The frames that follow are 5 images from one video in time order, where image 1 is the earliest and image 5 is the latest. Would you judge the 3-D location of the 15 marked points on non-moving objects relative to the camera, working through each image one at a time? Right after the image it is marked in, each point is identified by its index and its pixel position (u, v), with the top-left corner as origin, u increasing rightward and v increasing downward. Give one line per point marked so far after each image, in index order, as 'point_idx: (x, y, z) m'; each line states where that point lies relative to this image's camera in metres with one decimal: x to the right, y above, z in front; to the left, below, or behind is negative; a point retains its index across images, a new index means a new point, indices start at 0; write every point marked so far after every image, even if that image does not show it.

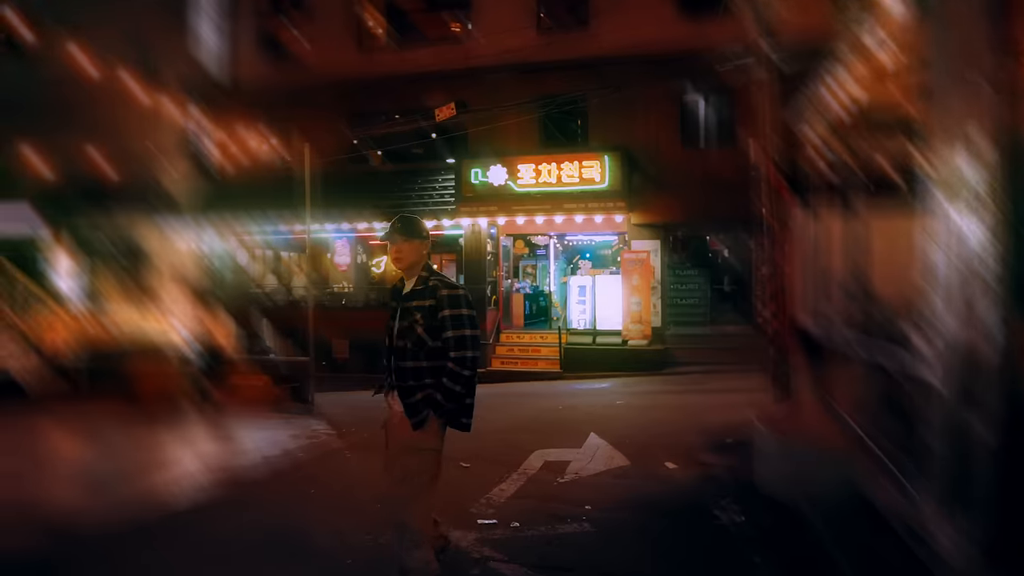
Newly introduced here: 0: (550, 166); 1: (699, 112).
0: (+0.9, +2.7, +16.5) m
1: (+4.2, +4.1, +17.5) m
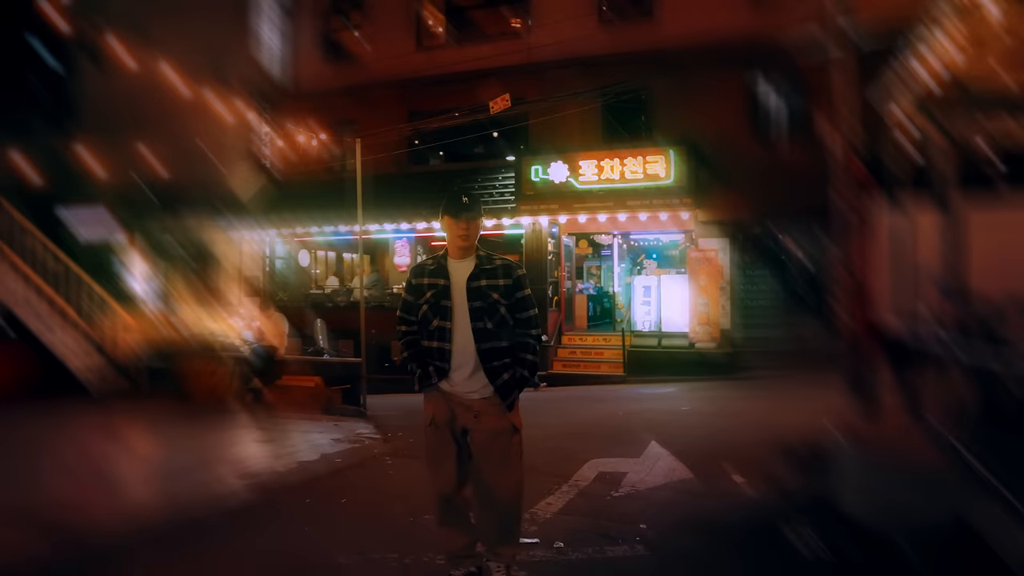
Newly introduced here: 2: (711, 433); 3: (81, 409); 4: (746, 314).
0: (+2.2, +2.7, +15.9) m
1: (+5.6, +4.1, +16.6) m
2: (+2.2, -1.6, +8.3) m
3: (-6.1, -1.7, +10.3) m
4: (+5.1, -0.6, +16.7) m
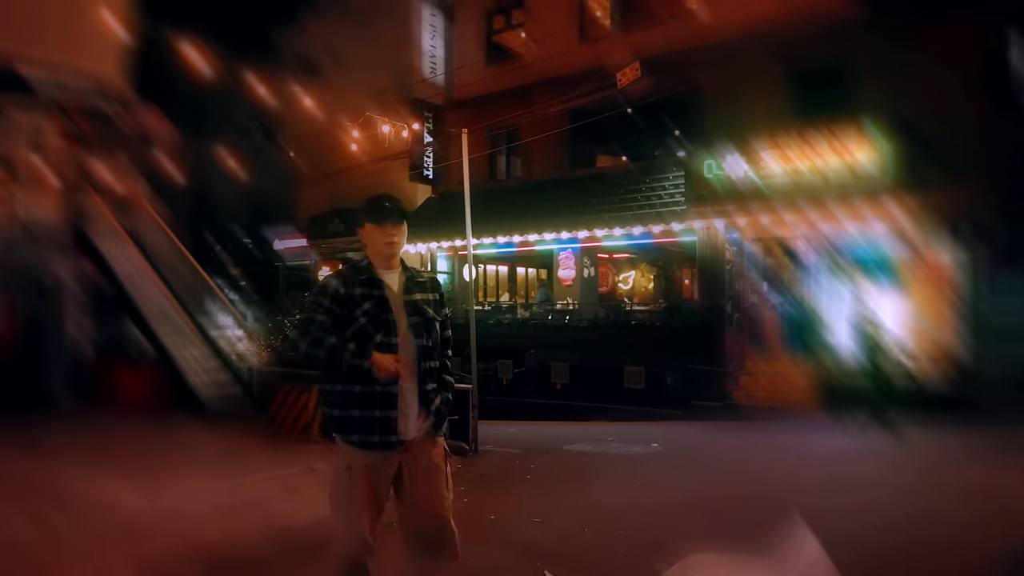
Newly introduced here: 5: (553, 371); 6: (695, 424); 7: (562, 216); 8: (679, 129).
0: (+5.1, +2.4, +13.1) m
1: (+8.6, +3.9, +12.7) m
2: (+3.0, -1.7, +5.7) m
3: (-4.4, -1.9, +10.0) m
4: (+8.2, -0.8, +12.9) m
5: (+0.9, -1.8, +16.0) m
6: (+3.0, -2.3, +12.3) m
7: (+1.1, +1.5, +15.8) m
8: (+3.5, +3.4, +15.9) m
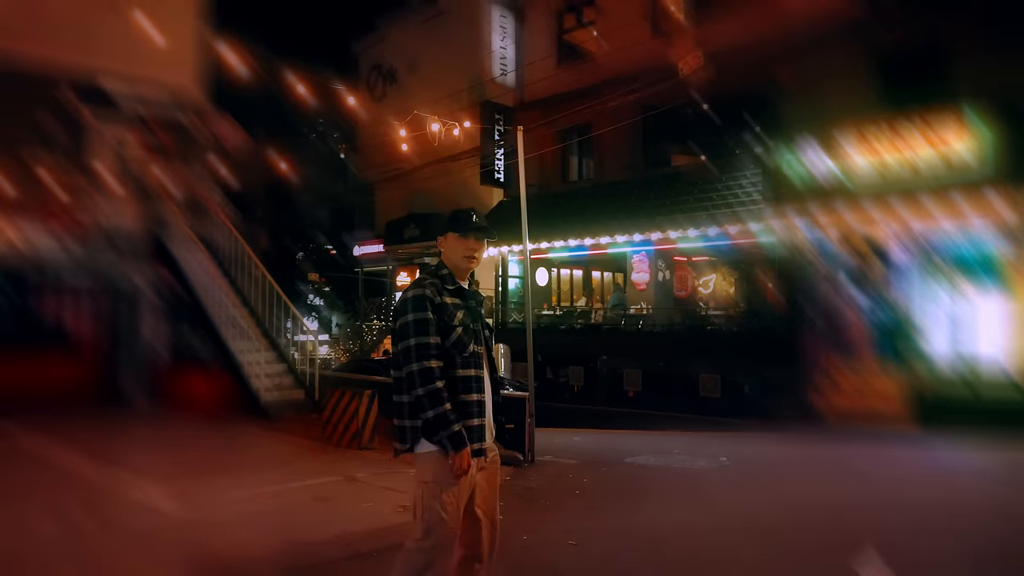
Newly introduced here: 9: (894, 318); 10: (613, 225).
0: (+6.2, +2.4, +12.1) m
1: (+9.6, +3.8, +11.4) m
2: (+3.3, -1.7, +4.9) m
3: (-3.6, -1.9, +10.0) m
4: (+9.2, -0.9, +11.5) m
5: (+2.3, -1.9, +15.4) m
6: (+4.0, -2.3, +11.5) m
7: (+2.5, +1.4, +15.2) m
8: (+4.9, +3.4, +15.1) m
9: (+6.8, -0.5, +13.3) m
10: (+2.1, +1.3, +15.6) m
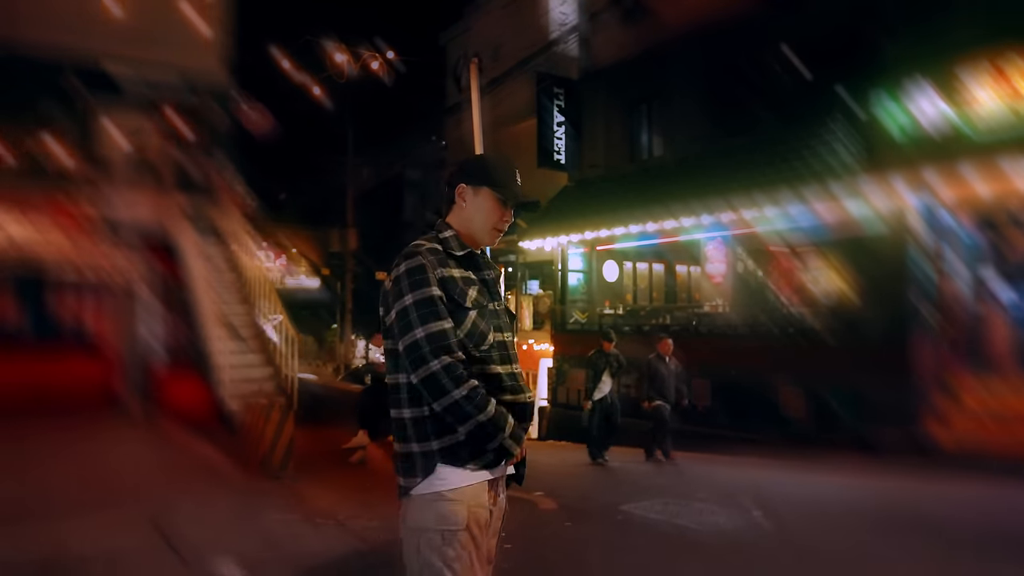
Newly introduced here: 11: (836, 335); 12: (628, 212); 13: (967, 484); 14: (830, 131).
0: (+6.3, +2.6, +8.8) m
1: (+9.5, +4.0, +7.5) m
2: (+2.2, -1.6, +2.3) m
3: (-3.7, -1.8, +8.6) m
4: (+9.2, -0.7, +7.8) m
5: (+3.1, -1.7, +12.8) m
6: (+4.0, -2.2, +8.6) m
7: (+3.2, +1.5, +12.6) m
8: (+5.5, +3.5, +12.0) m
9: (+7.1, -0.4, +9.9) m
10: (+2.9, +1.4, +13.0) m
11: (+4.9, -0.6, +11.2) m
12: (+2.2, +1.4, +13.9) m
13: (+4.8, -2.1, +7.6) m
14: (+5.0, +2.4, +11.4) m
